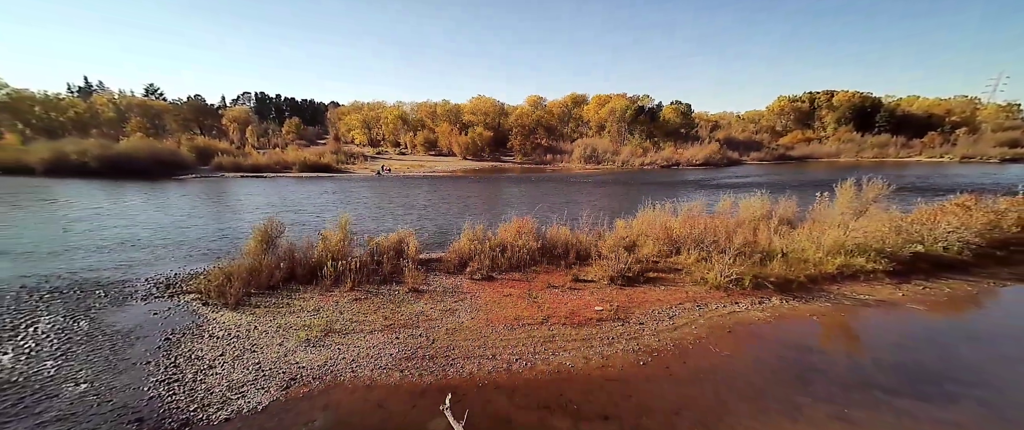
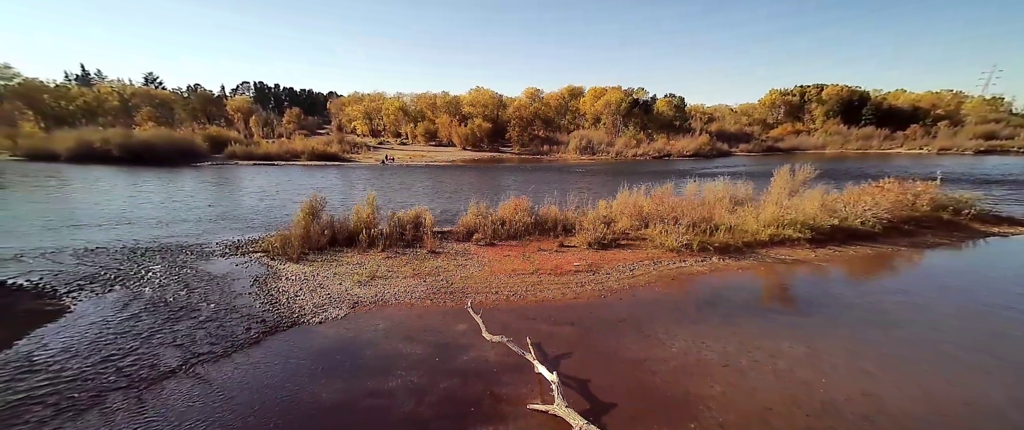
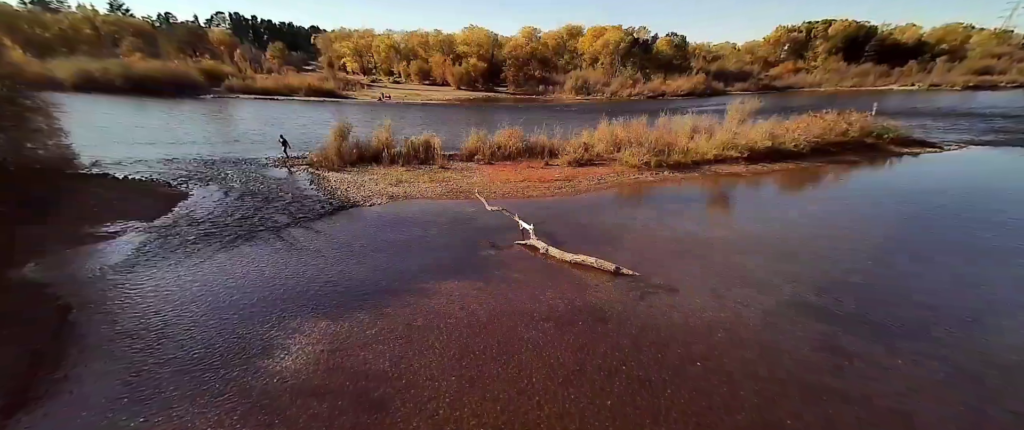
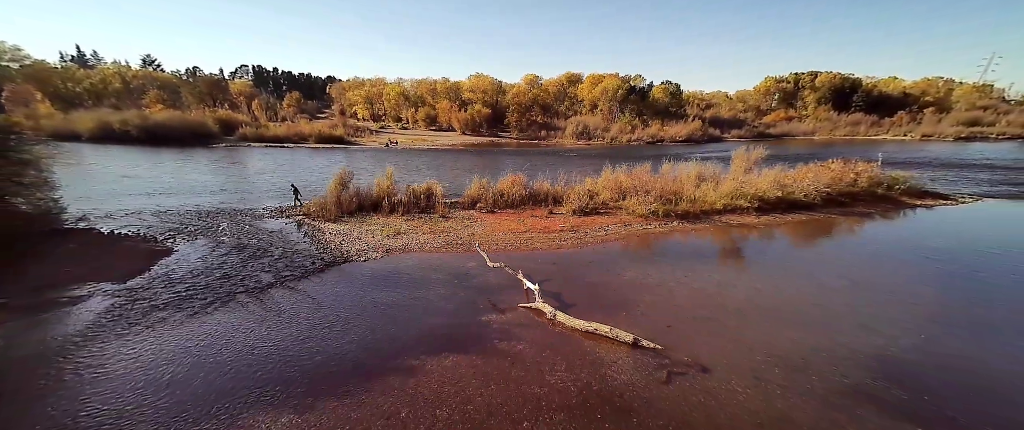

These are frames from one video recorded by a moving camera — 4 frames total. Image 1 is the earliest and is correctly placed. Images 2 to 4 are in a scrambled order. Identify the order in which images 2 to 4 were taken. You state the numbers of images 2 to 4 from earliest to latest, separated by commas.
2, 4, 3
